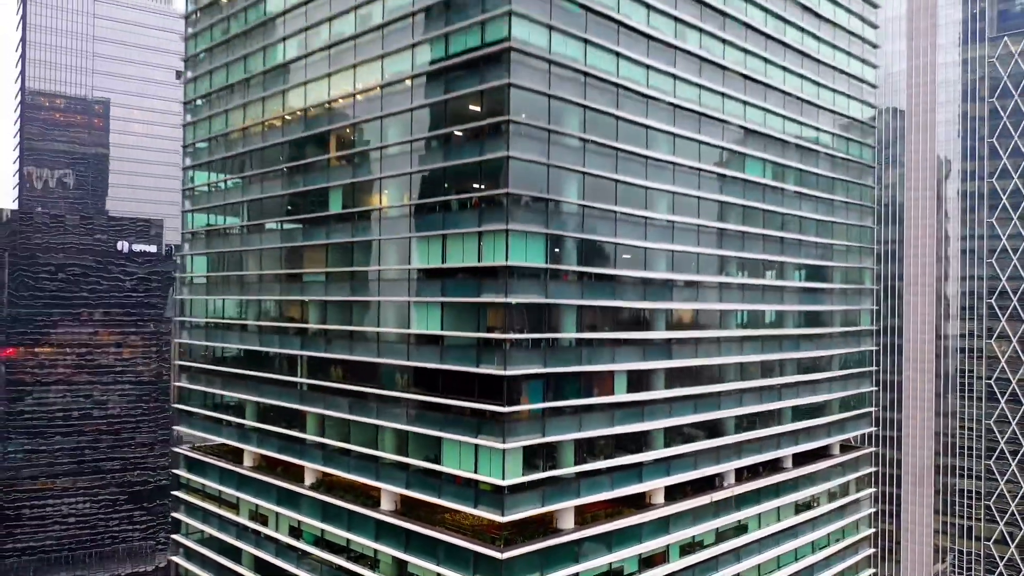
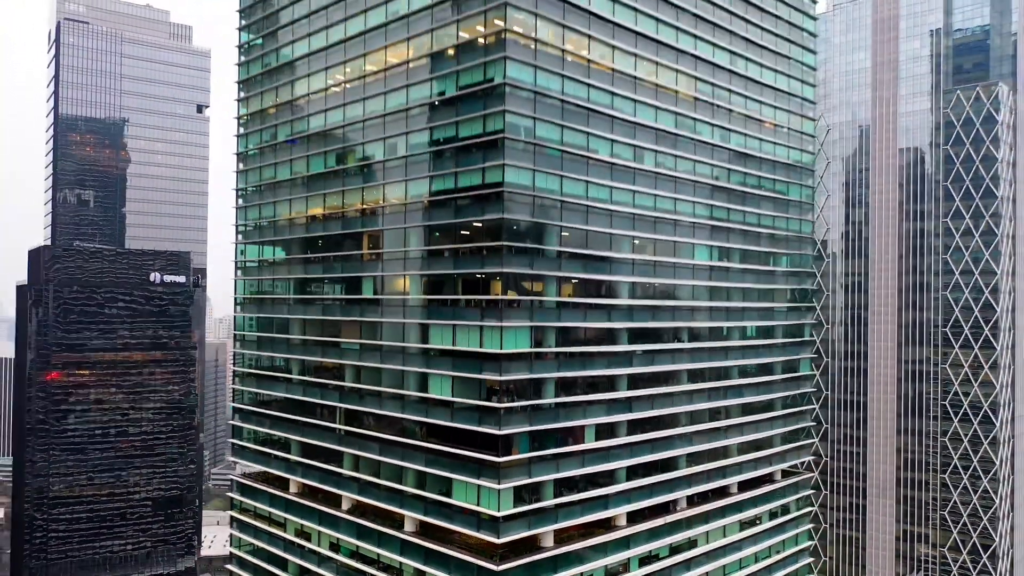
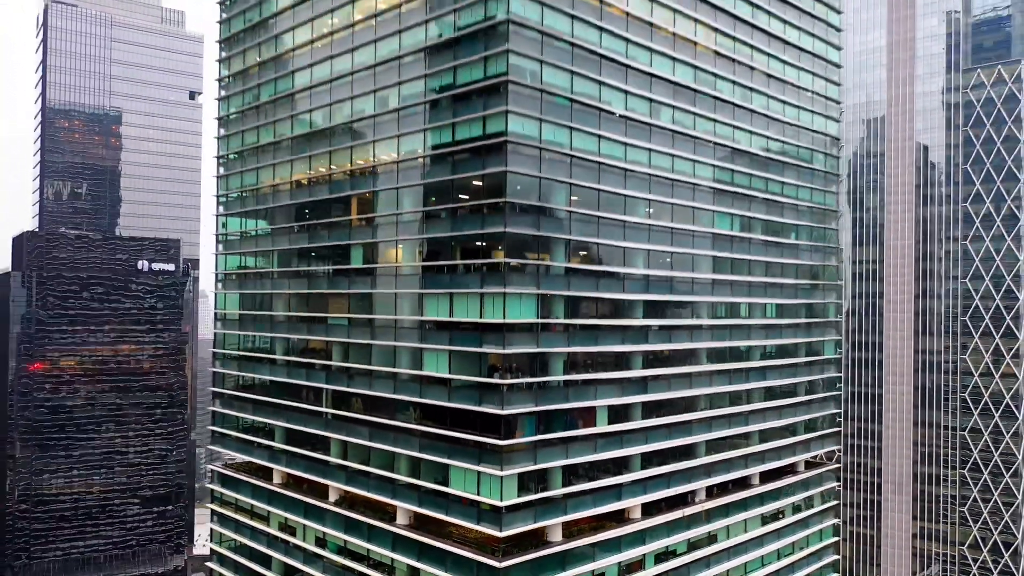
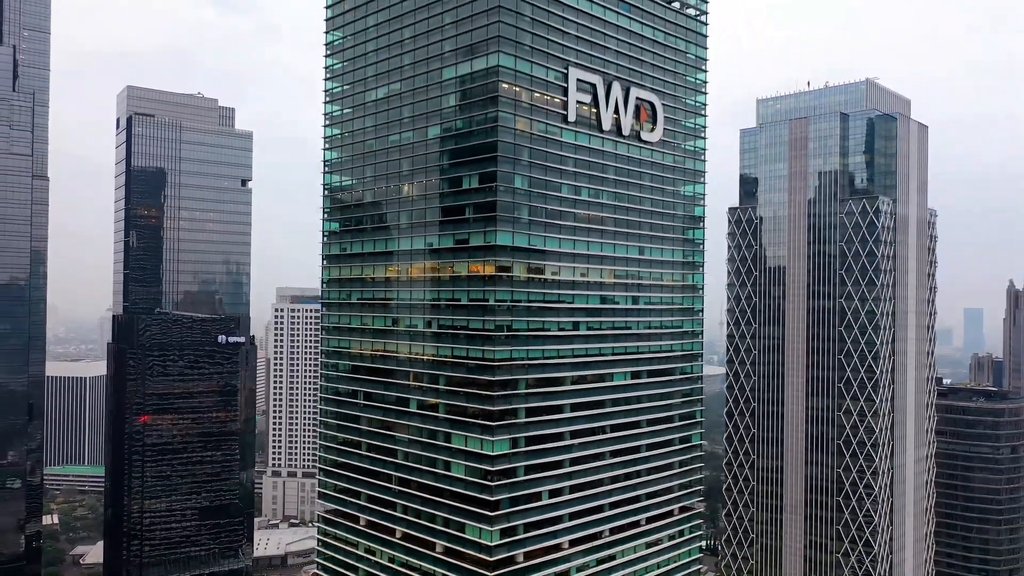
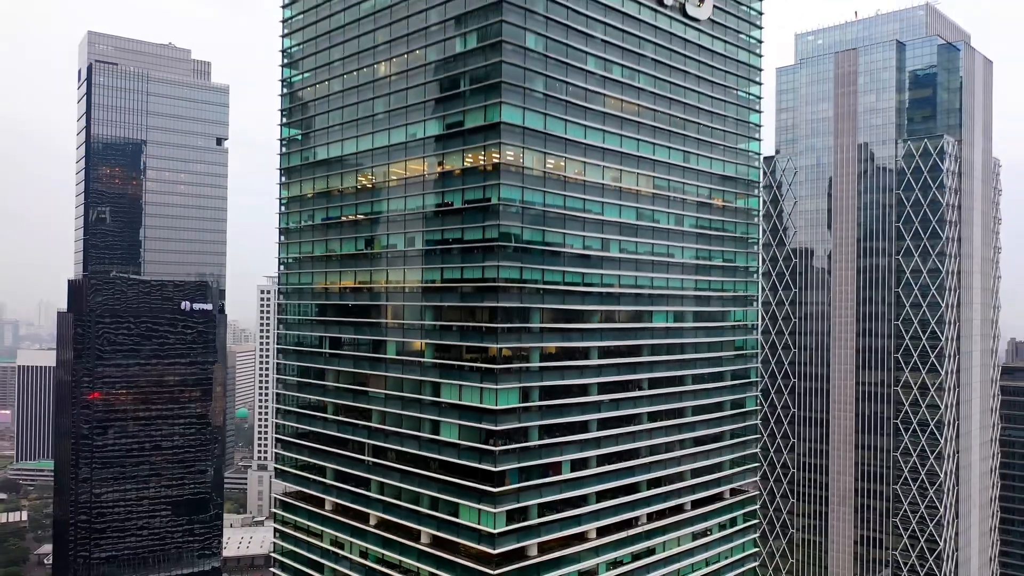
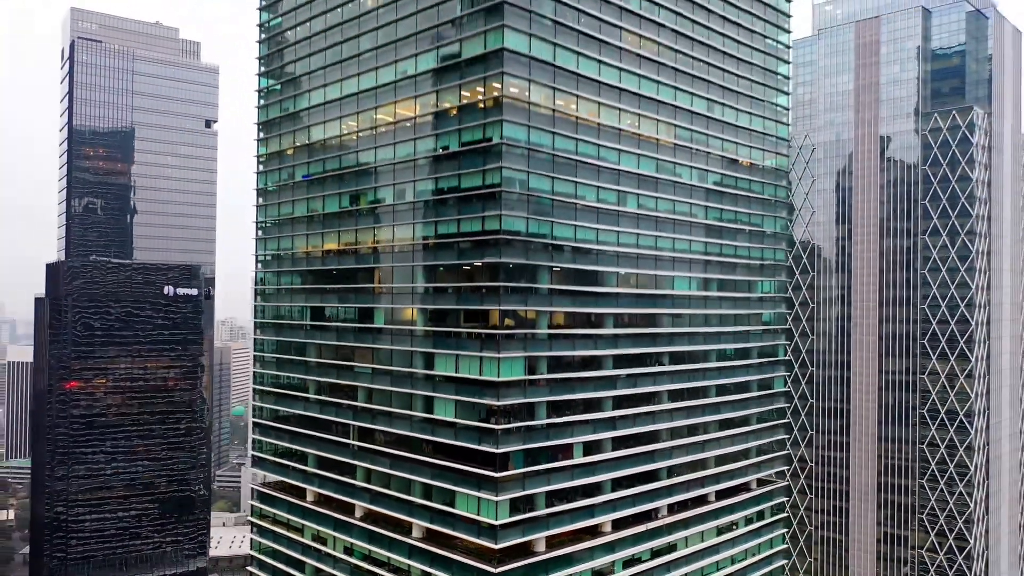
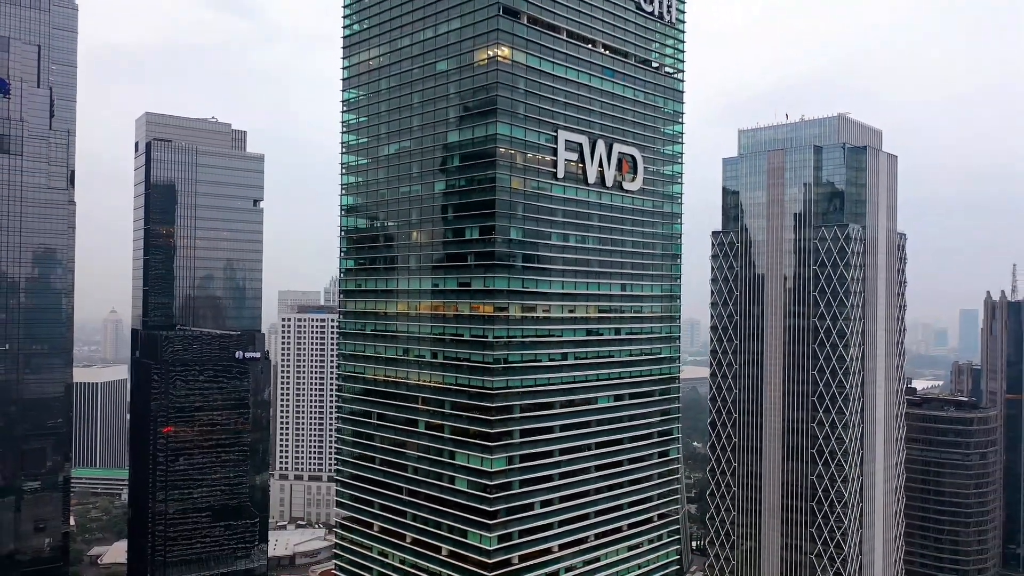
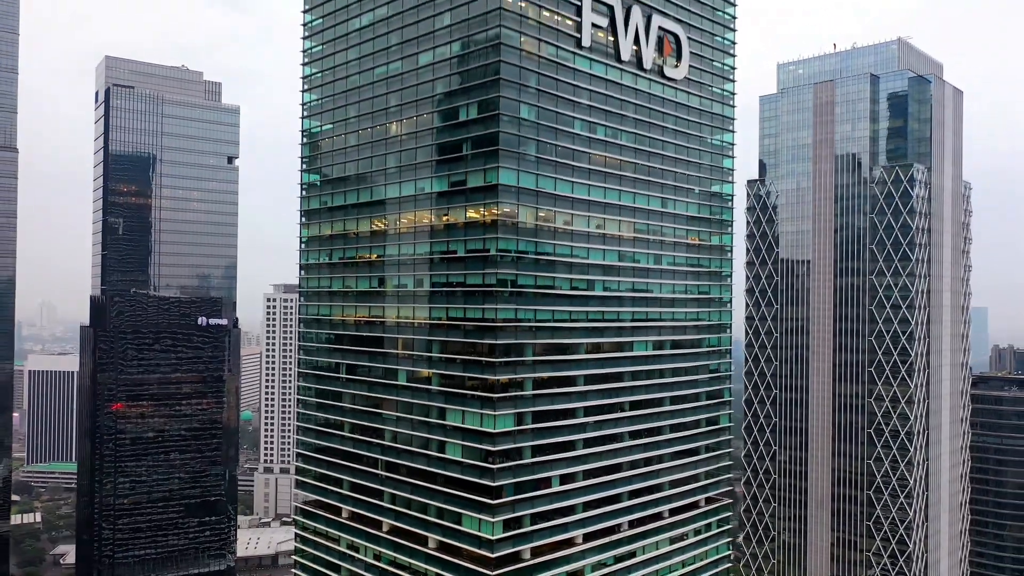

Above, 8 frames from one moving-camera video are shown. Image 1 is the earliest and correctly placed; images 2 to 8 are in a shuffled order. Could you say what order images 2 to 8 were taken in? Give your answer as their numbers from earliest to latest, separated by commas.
3, 2, 6, 5, 8, 4, 7
